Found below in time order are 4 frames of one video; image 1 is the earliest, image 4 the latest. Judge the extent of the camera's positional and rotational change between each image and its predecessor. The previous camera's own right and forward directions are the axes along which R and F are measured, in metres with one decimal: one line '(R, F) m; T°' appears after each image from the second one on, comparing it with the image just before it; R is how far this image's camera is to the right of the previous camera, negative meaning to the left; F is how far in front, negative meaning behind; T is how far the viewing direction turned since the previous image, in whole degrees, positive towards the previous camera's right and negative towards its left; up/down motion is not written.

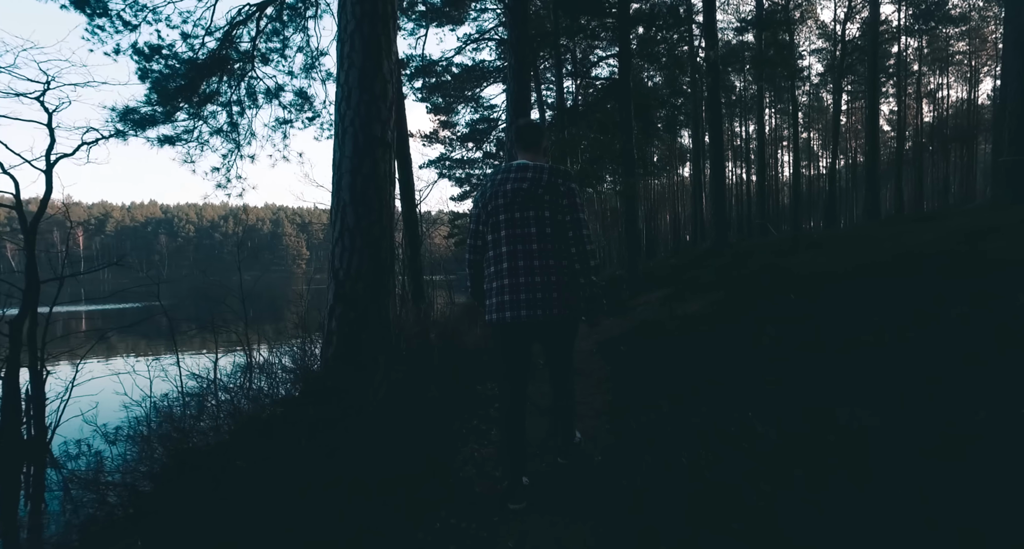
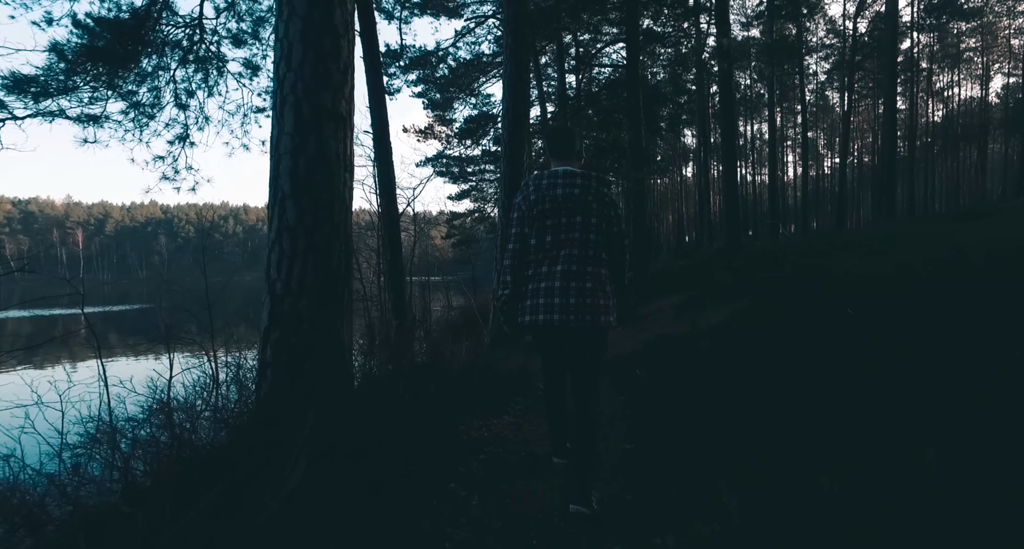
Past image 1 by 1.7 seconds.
(0.0, +0.6) m; 0°
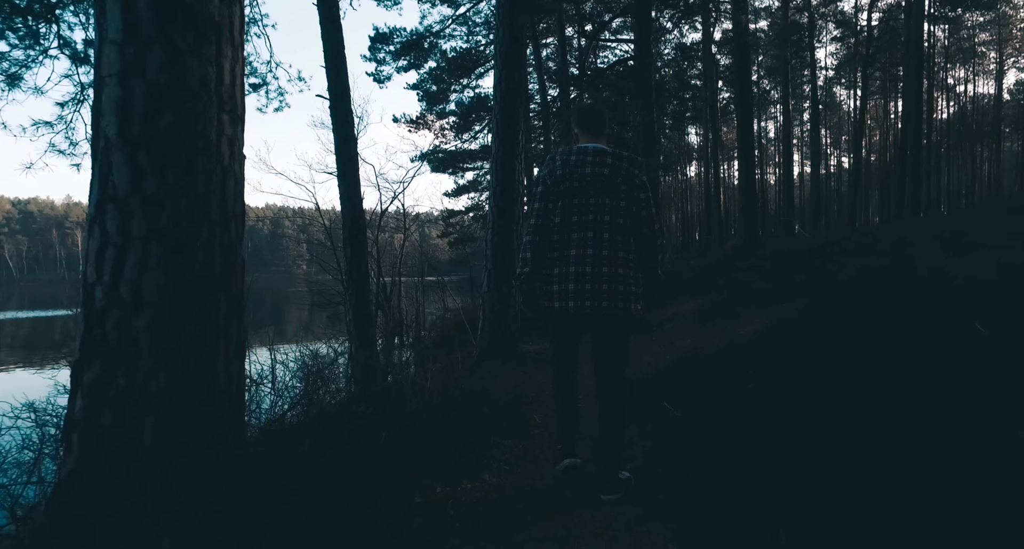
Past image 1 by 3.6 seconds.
(+0.1, +0.8) m; 0°
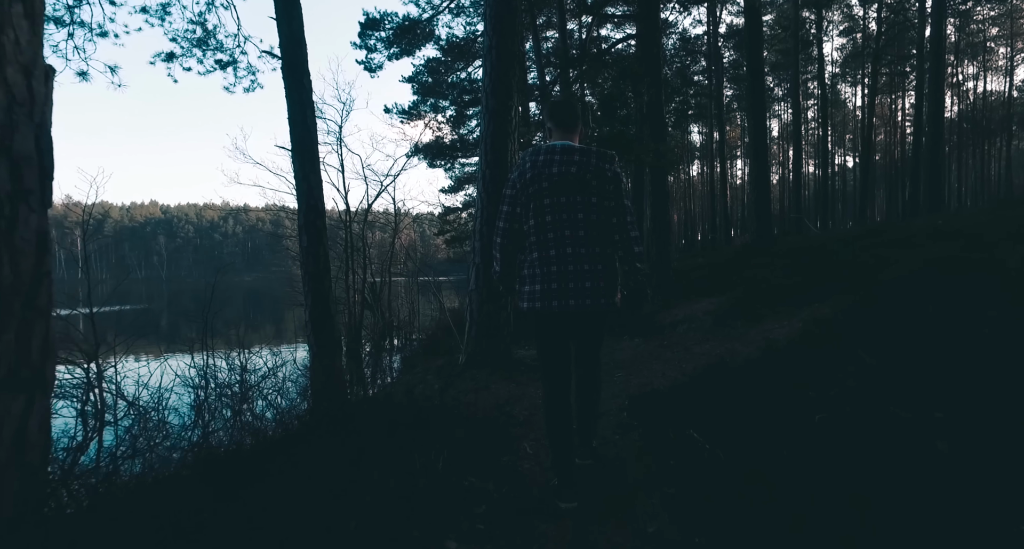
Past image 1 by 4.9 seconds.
(+0.1, +0.6) m; 0°
